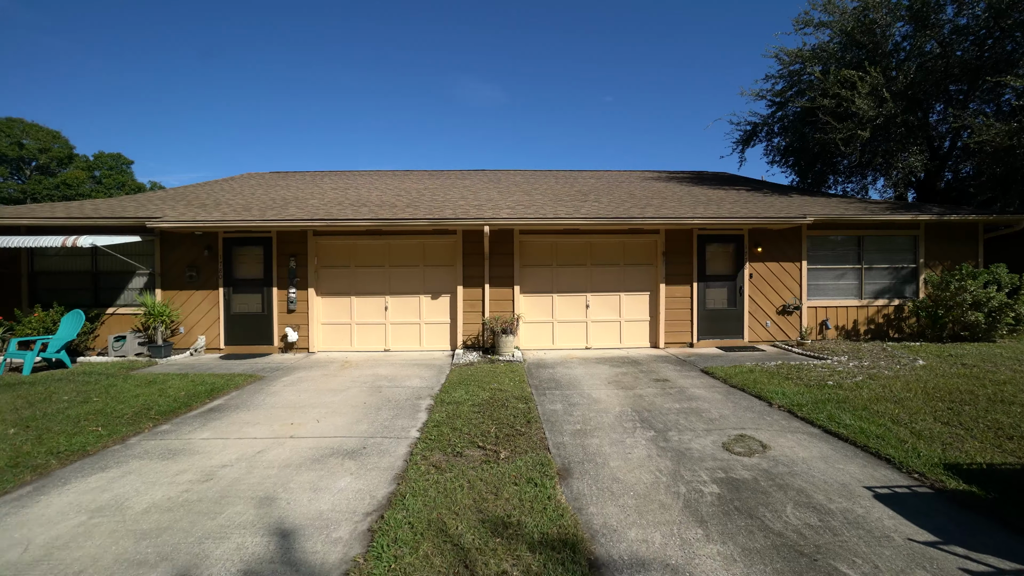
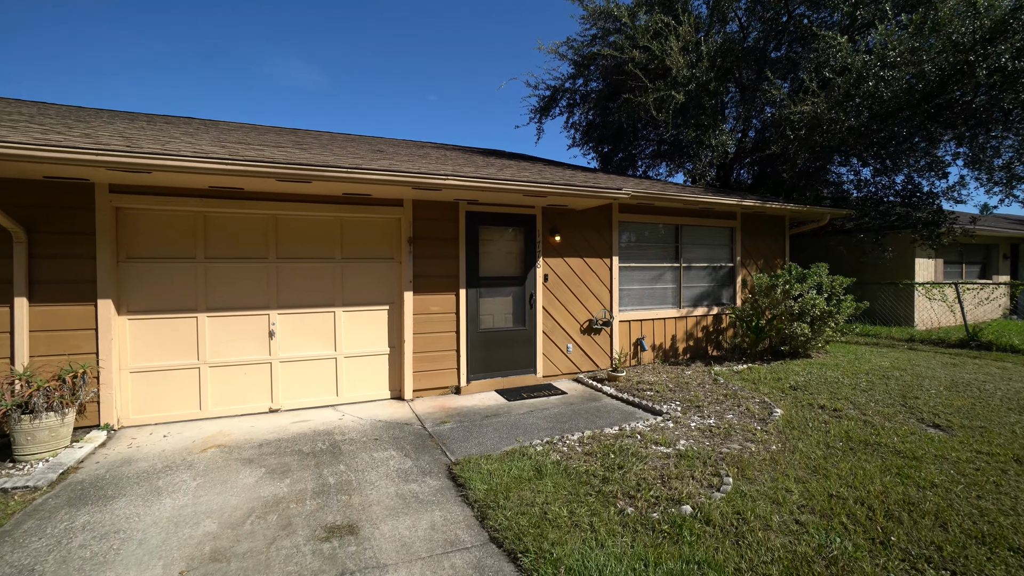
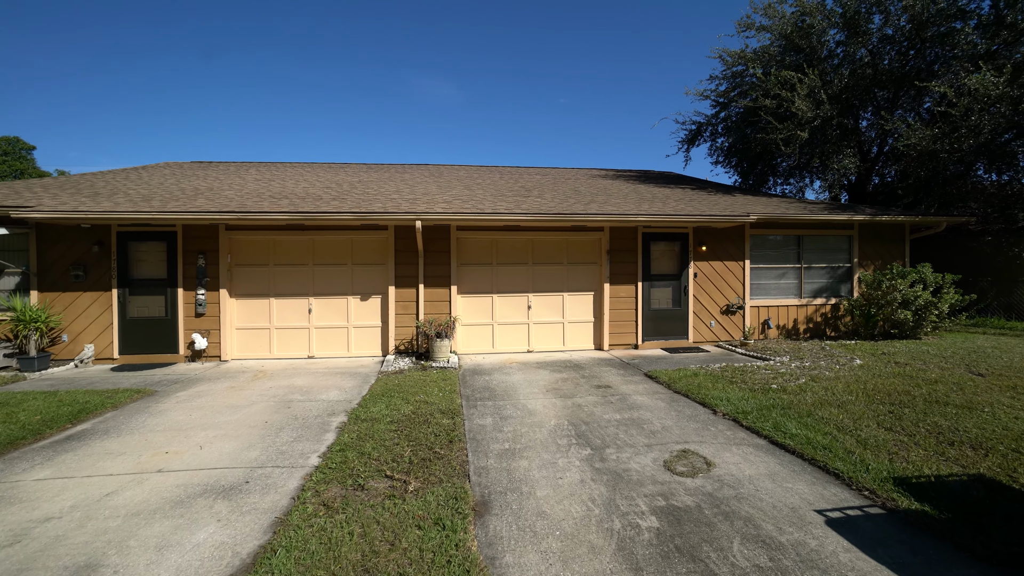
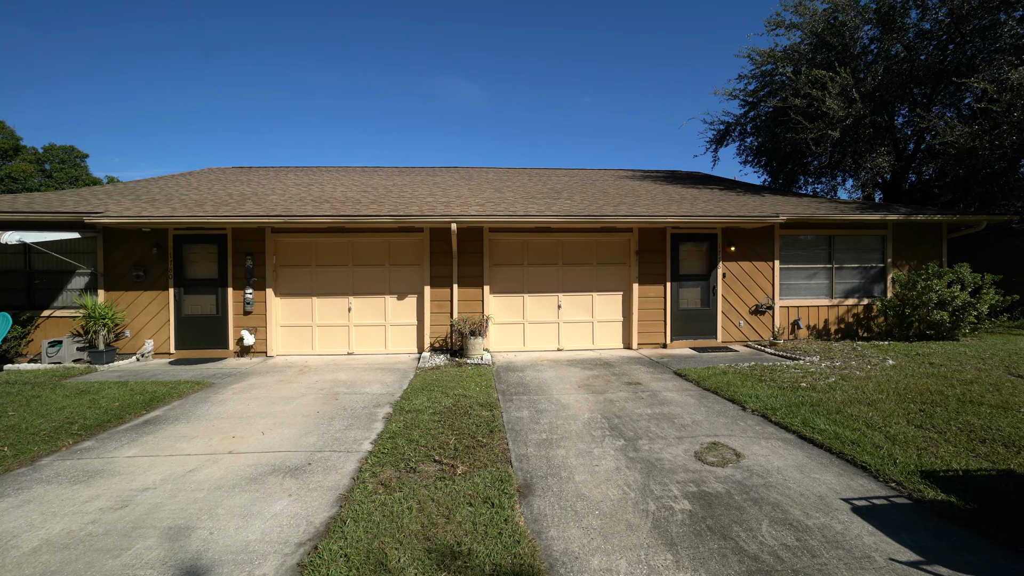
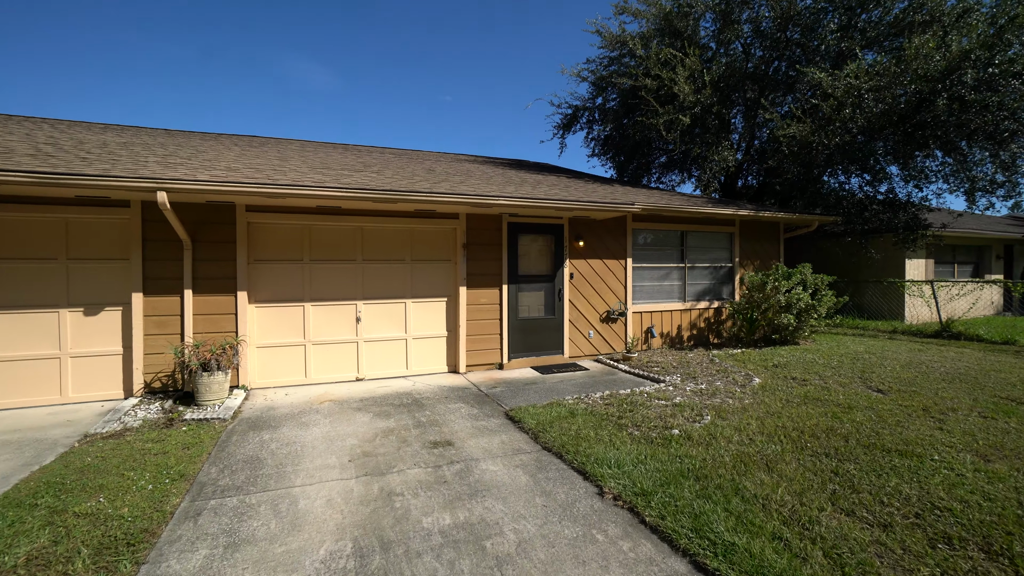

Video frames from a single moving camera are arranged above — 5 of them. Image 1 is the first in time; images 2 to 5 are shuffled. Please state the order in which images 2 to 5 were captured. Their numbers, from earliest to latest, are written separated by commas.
4, 3, 5, 2
